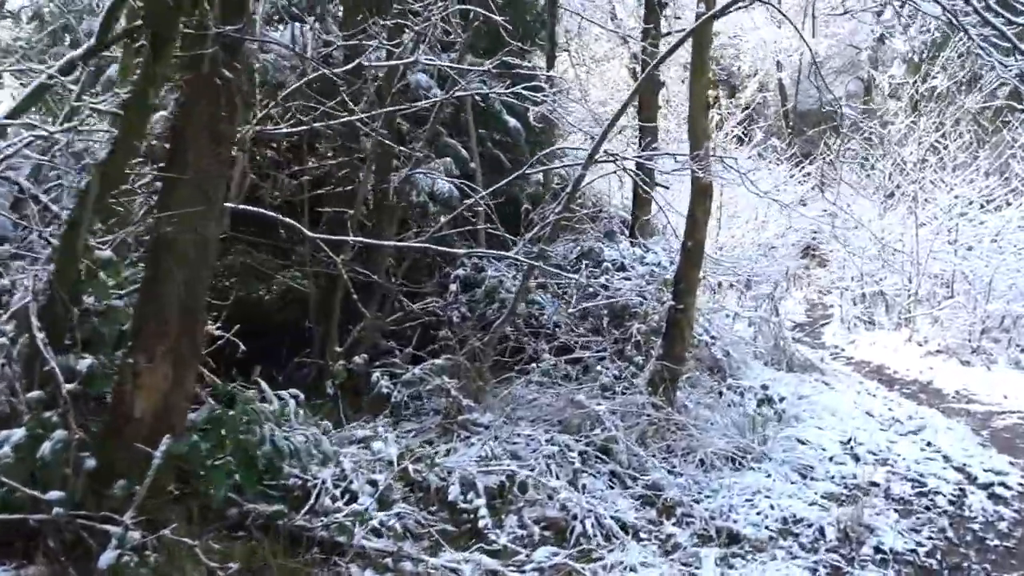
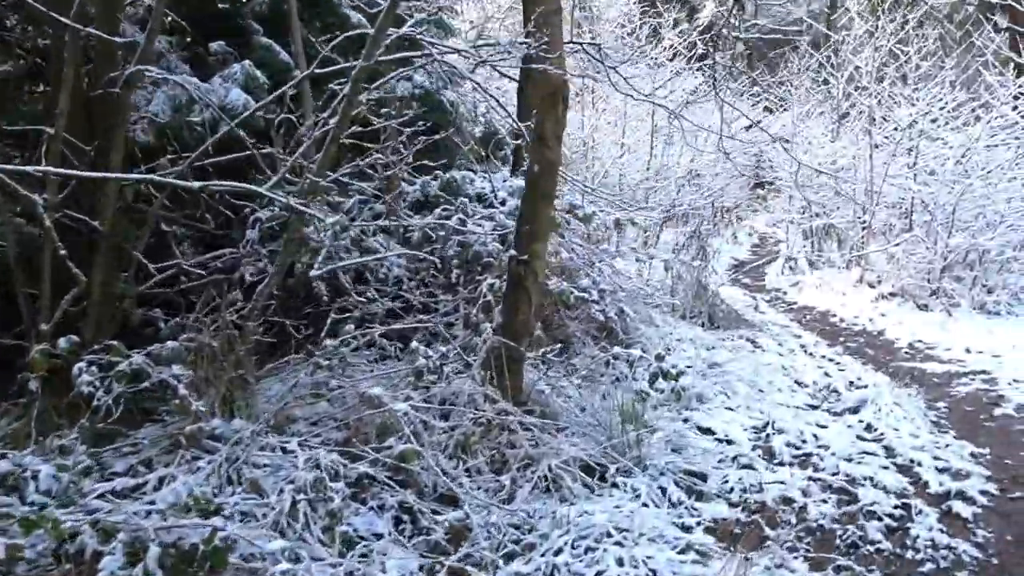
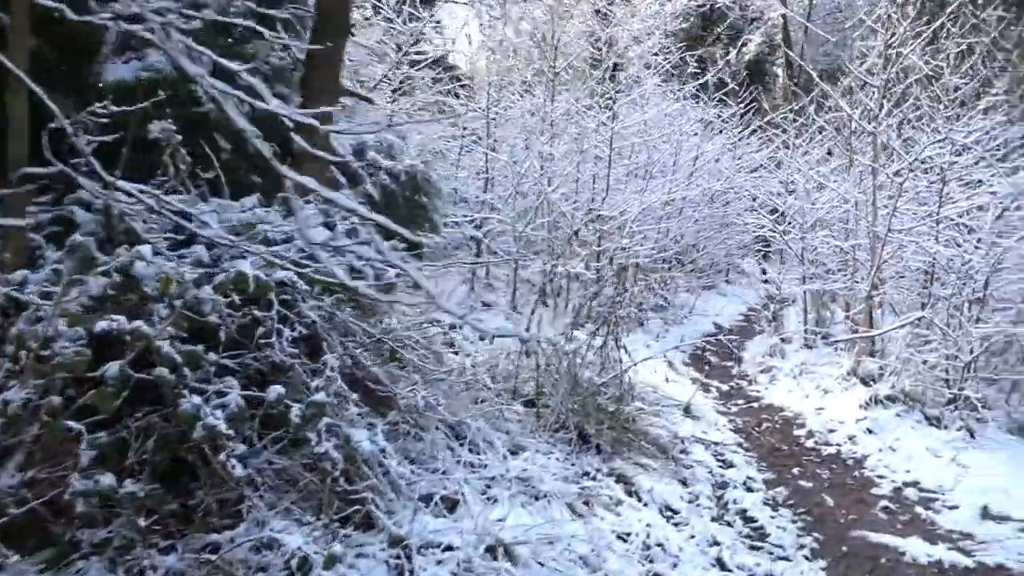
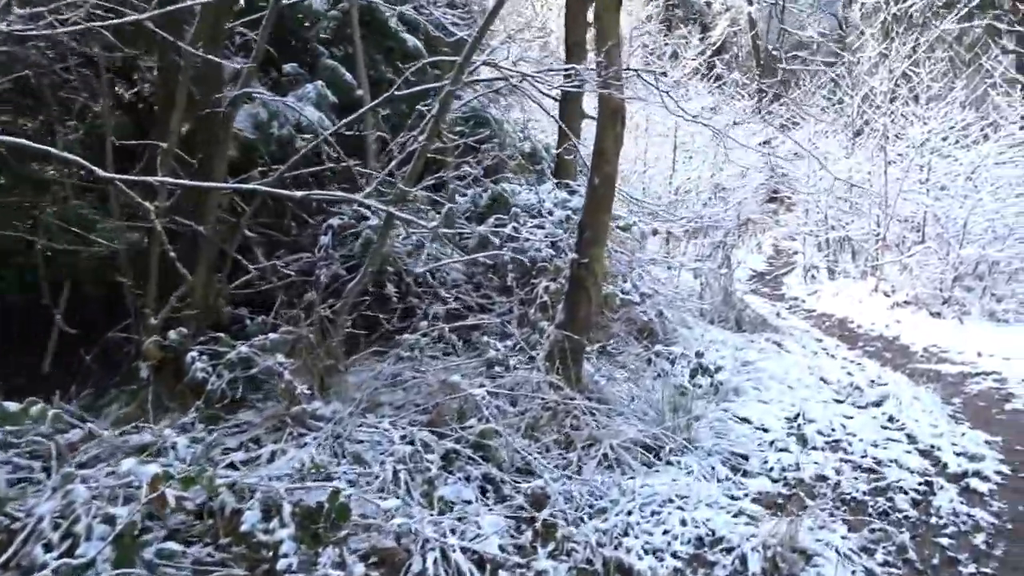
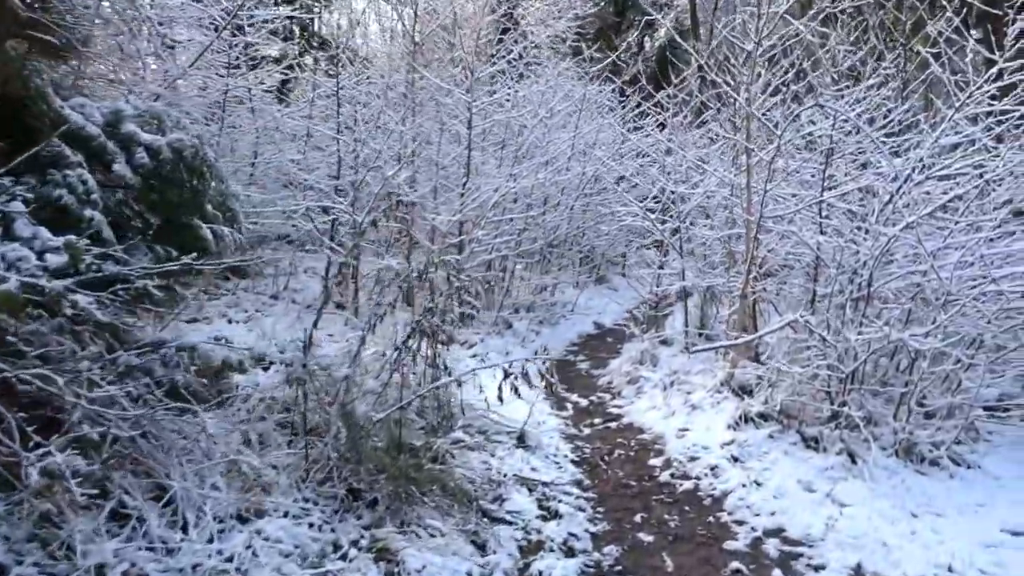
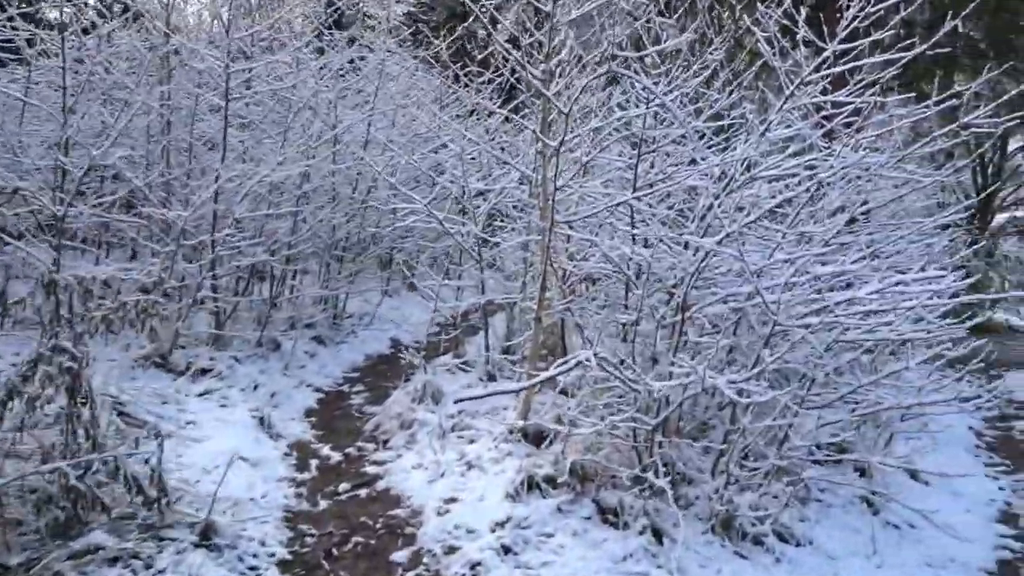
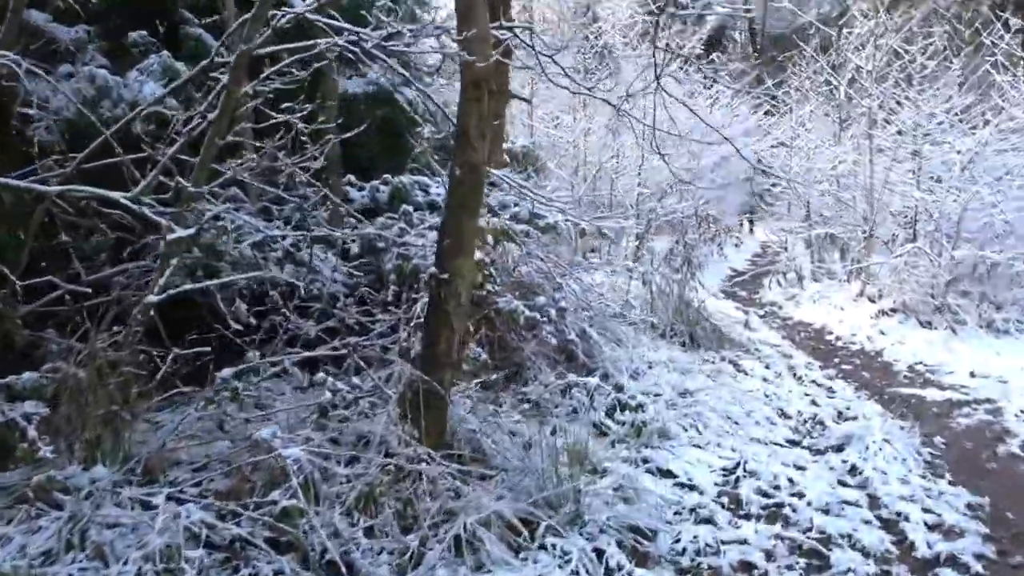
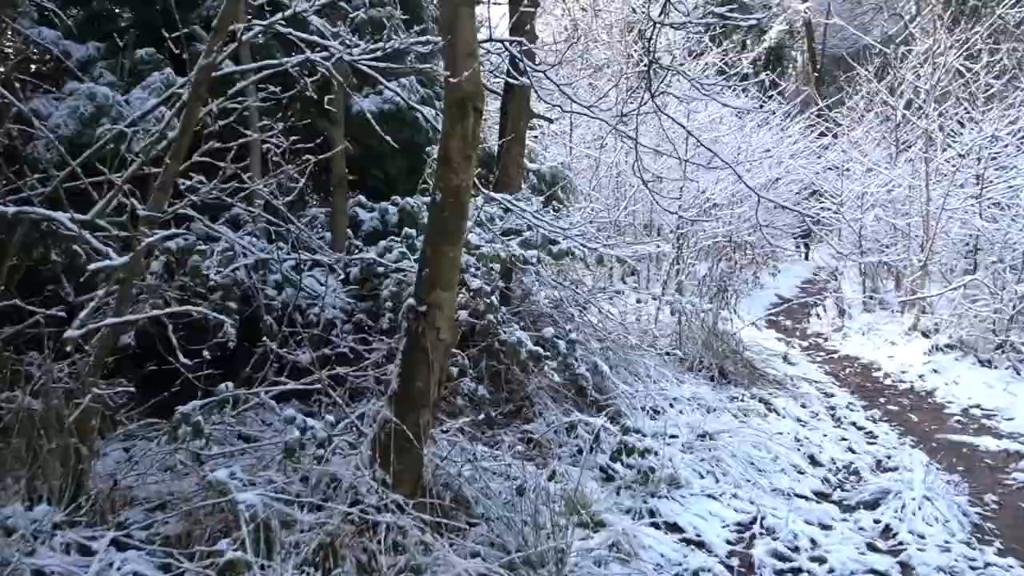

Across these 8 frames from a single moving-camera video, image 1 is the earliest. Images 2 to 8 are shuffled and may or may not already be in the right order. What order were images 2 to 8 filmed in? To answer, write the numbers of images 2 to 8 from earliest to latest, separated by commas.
4, 2, 7, 8, 3, 5, 6
